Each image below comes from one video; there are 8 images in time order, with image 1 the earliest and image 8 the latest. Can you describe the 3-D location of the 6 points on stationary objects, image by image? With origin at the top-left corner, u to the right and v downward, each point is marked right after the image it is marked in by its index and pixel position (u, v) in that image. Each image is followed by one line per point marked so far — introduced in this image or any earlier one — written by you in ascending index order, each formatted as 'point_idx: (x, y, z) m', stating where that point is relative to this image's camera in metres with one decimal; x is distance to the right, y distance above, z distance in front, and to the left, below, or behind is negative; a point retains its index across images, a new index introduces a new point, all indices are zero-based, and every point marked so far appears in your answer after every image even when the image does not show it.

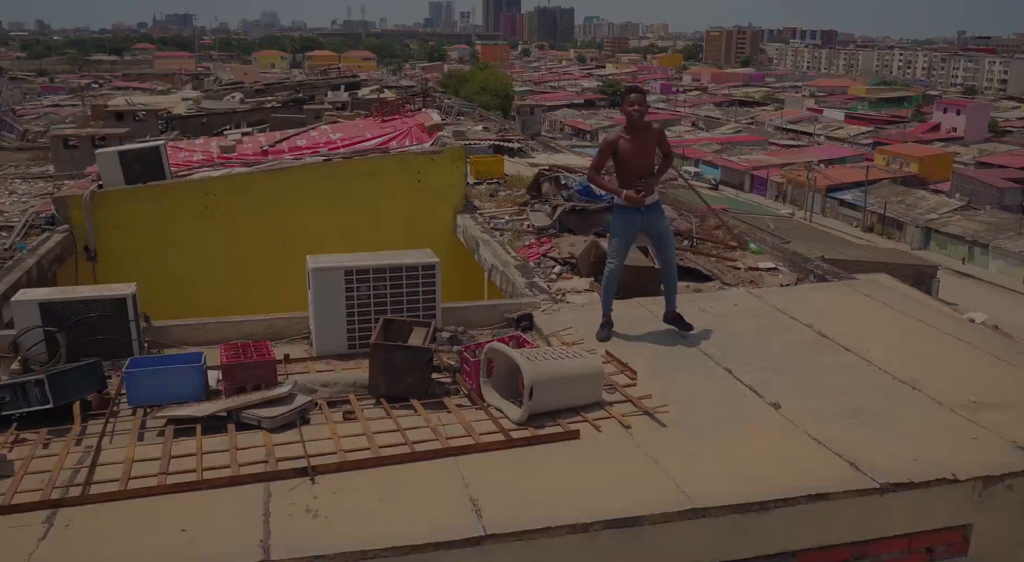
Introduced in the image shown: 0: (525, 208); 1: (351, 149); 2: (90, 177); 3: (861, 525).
0: (+0.1, +0.3, +3.9) m
1: (-0.7, +0.7, +4.0) m
2: (-1.9, +0.5, +3.8) m
3: (+0.6, -0.4, +1.5) m
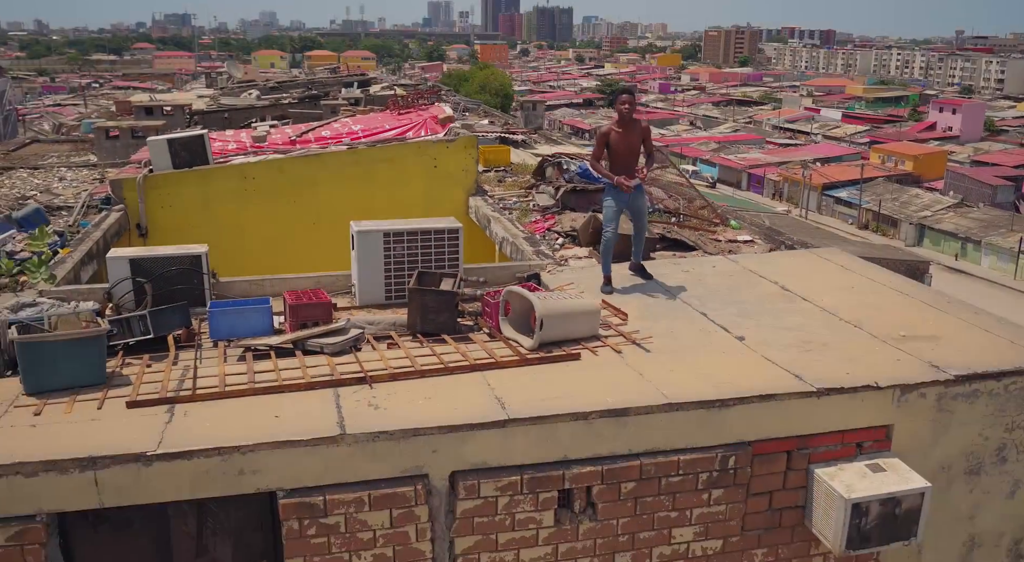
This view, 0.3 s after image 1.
0: (+0.1, +0.5, +4.3) m
1: (-0.7, +0.8, +4.4) m
2: (-1.9, +0.6, +4.2) m
3: (+0.7, -0.3, +1.9) m
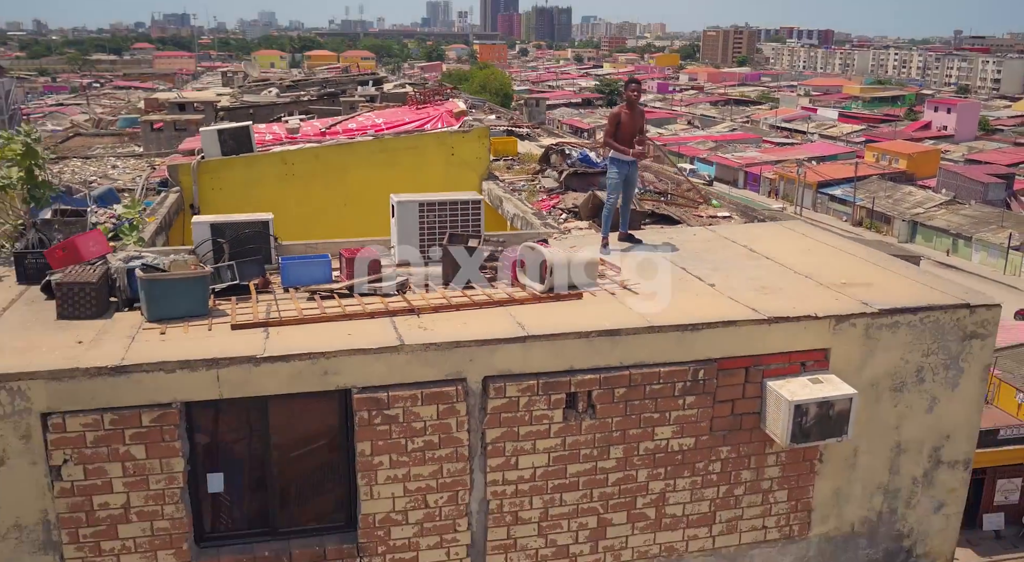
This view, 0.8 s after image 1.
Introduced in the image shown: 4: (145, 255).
0: (+0.2, +0.6, +4.8) m
1: (-0.7, +0.9, +4.9) m
2: (-1.8, +0.7, +4.7) m
3: (+0.7, -0.2, +2.4) m
4: (-1.2, +0.1, +2.7) m
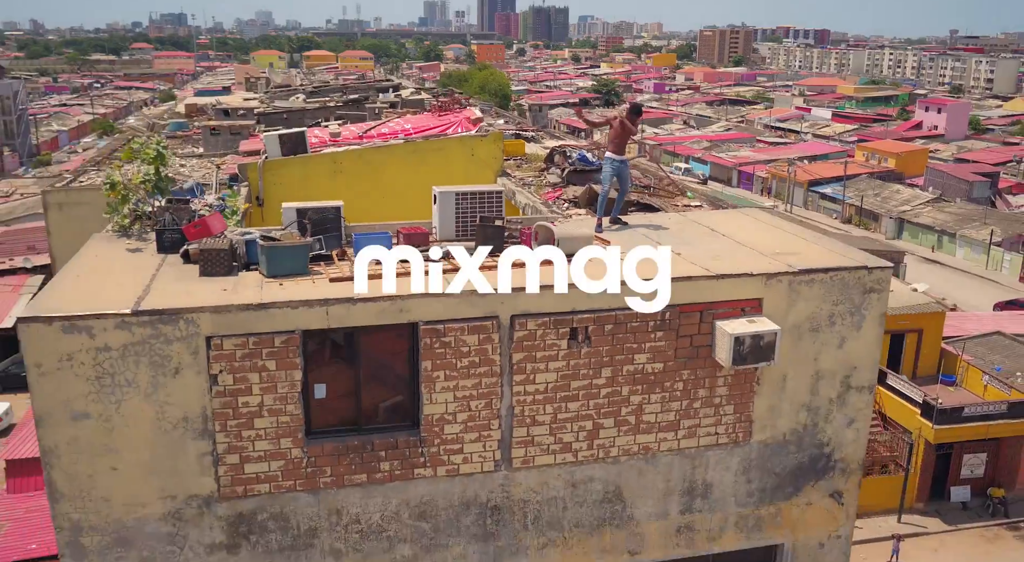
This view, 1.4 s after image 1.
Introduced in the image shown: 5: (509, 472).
0: (+0.2, +0.7, +5.7) m
1: (-0.6, +1.0, +5.8) m
2: (-1.8, +0.9, +5.6) m
3: (+0.8, 0.0, +3.3) m
4: (-1.1, +0.2, +3.6) m
5: (0.0, -0.8, +3.3) m
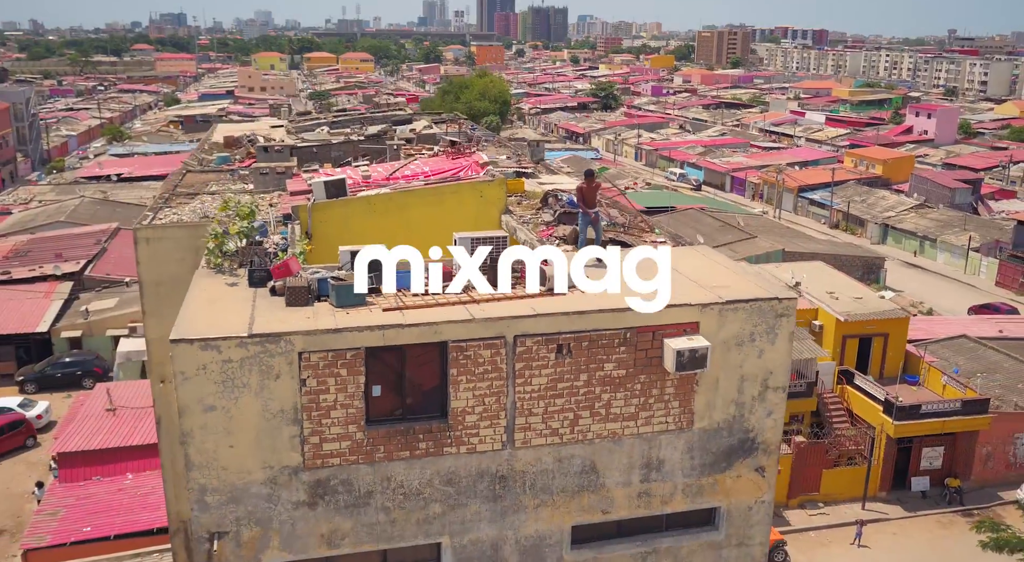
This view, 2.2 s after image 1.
0: (+0.2, +0.6, +6.9) m
1: (-0.6, +0.9, +7.0) m
2: (-1.7, +0.7, +6.8) m
3: (+0.8, -0.2, +4.5) m
4: (-1.1, +0.1, +4.8) m
5: (0.0, -0.9, +4.5) m
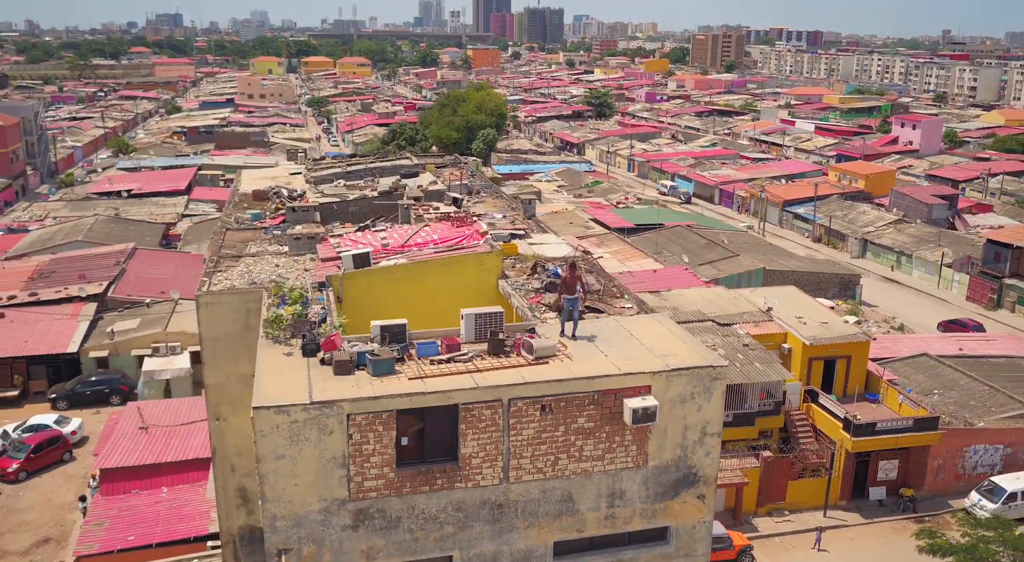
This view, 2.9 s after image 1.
0: (+0.2, +0.1, +8.3) m
1: (-0.6, +0.4, +8.3) m
2: (-1.8, +0.2, +8.1) m
3: (+0.8, -0.7, +5.9) m
4: (-1.1, -0.5, +6.2) m
5: (0.0, -1.5, +5.9) m
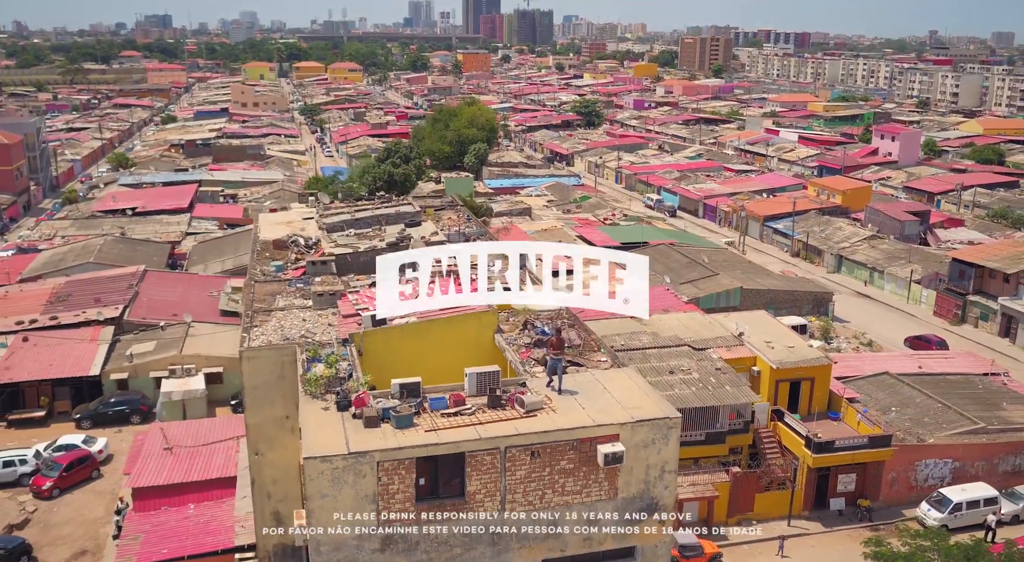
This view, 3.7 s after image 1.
0: (+0.1, -0.6, +9.7) m
1: (-0.7, -0.3, +9.7) m
2: (-1.9, -0.5, +9.5) m
3: (+0.7, -1.4, +7.3) m
4: (-1.2, -1.1, +7.6) m
5: (-0.1, -2.1, +7.3) m
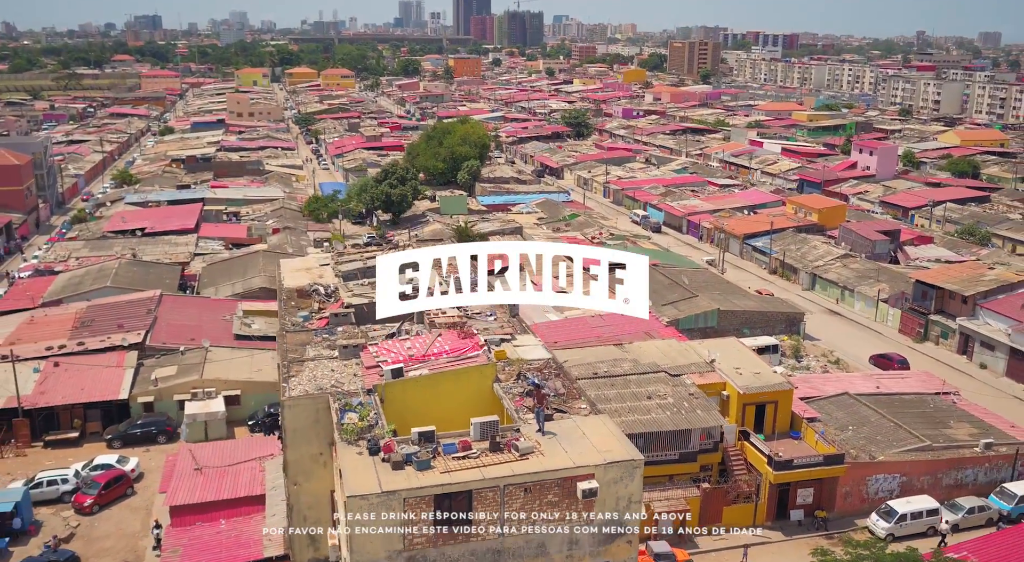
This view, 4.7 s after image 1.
0: (+0.1, -1.4, +11.6) m
1: (-0.8, -1.1, +11.6) m
2: (-1.9, -1.3, +11.4) m
3: (+0.7, -2.2, +9.2) m
4: (-1.2, -1.9, +9.4) m
5: (-0.1, -2.9, +9.2) m
